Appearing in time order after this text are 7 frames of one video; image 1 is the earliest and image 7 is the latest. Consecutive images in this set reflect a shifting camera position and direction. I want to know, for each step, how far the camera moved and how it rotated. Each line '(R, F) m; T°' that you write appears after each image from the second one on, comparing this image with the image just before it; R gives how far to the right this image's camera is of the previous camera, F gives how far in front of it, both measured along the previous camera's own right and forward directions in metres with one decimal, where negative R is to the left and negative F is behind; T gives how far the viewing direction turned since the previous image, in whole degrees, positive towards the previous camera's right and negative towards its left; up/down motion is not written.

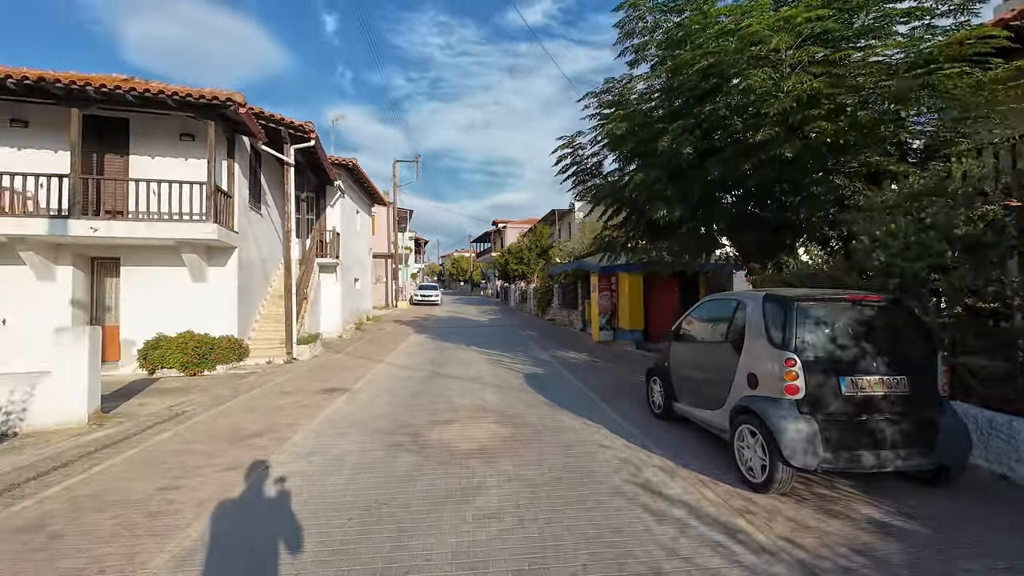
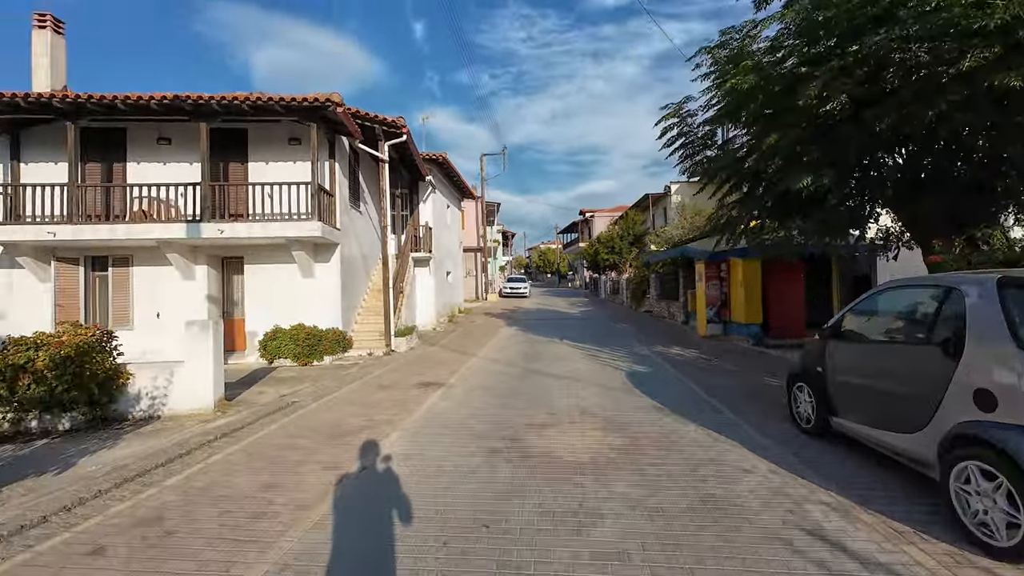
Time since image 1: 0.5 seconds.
(-0.3, +0.7) m; -12°
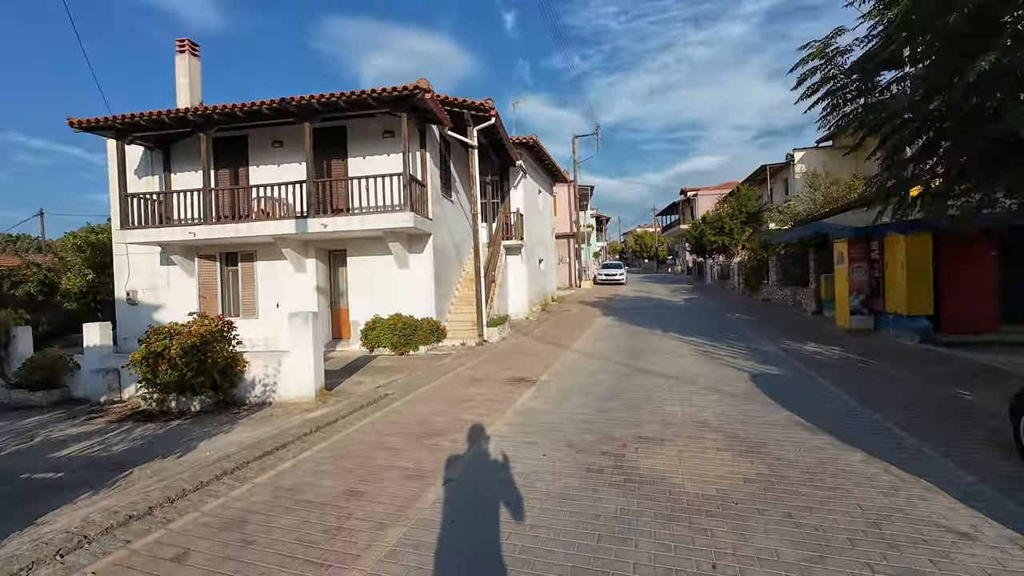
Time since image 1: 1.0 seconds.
(-0.1, +0.8) m; -12°
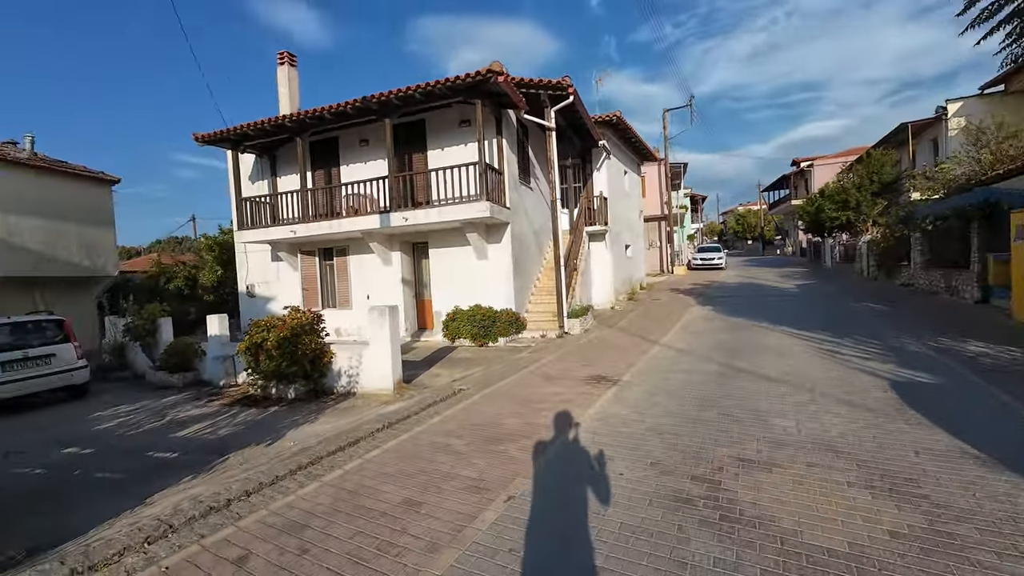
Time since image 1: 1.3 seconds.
(+0.2, +0.6) m; -12°
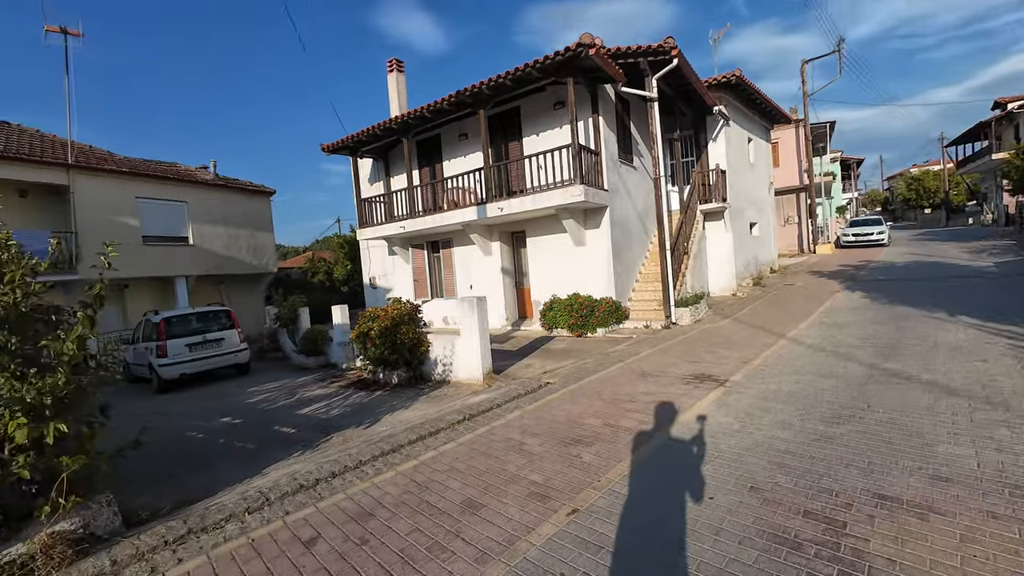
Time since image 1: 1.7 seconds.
(+0.5, +0.4) m; -15°
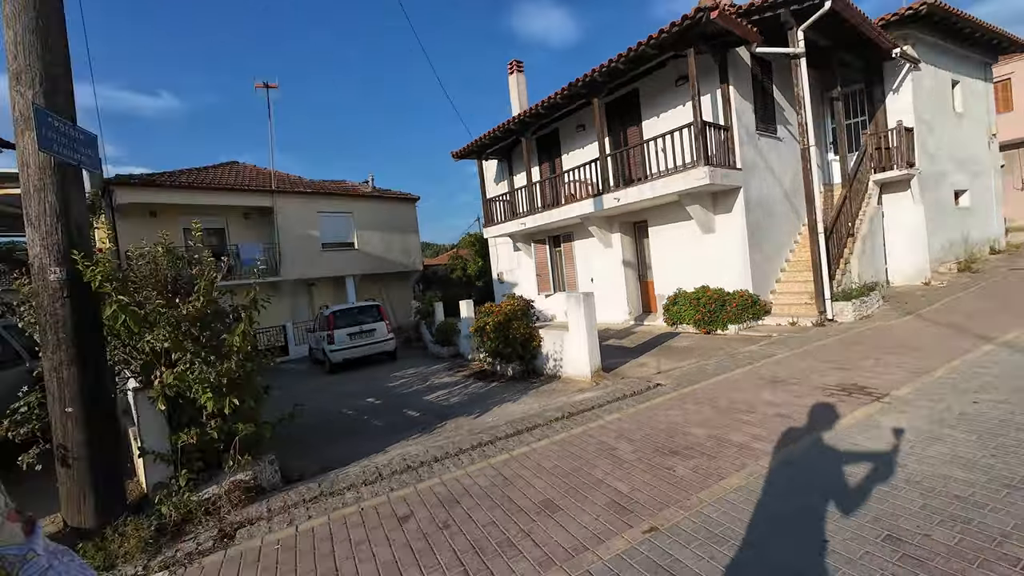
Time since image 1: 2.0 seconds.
(+0.6, +0.1) m; -18°
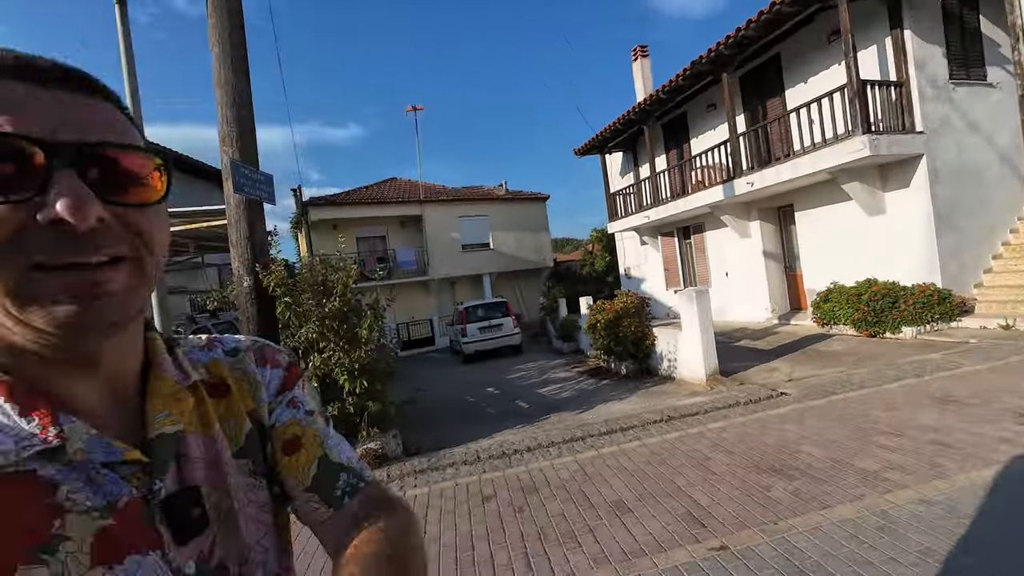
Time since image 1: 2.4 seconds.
(+0.7, -0.1) m; -19°
